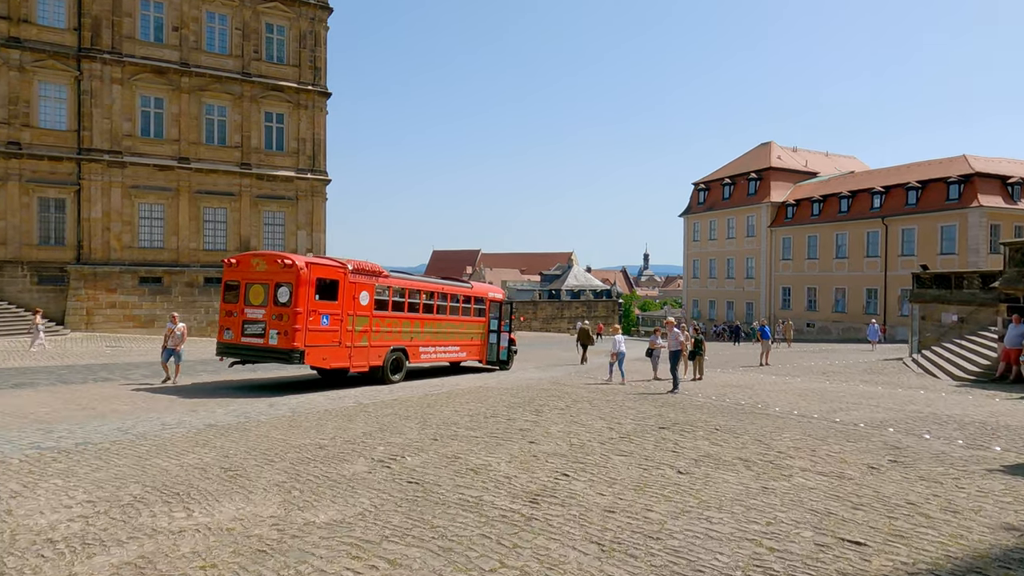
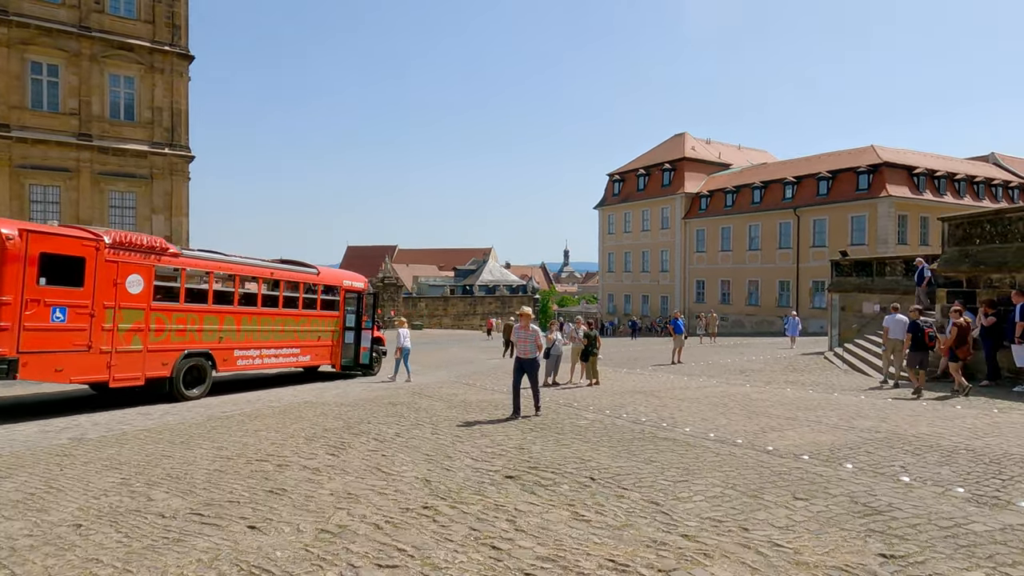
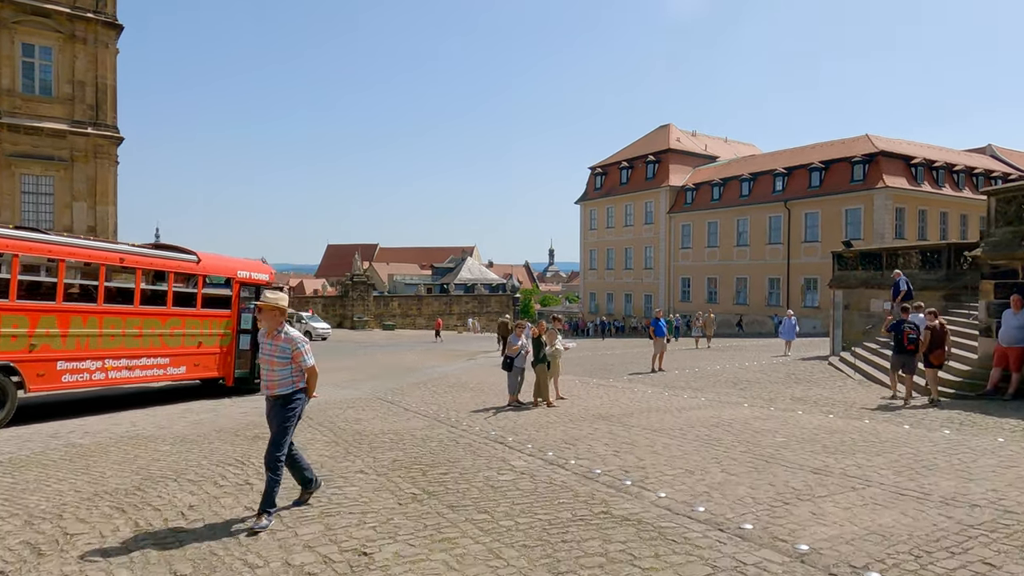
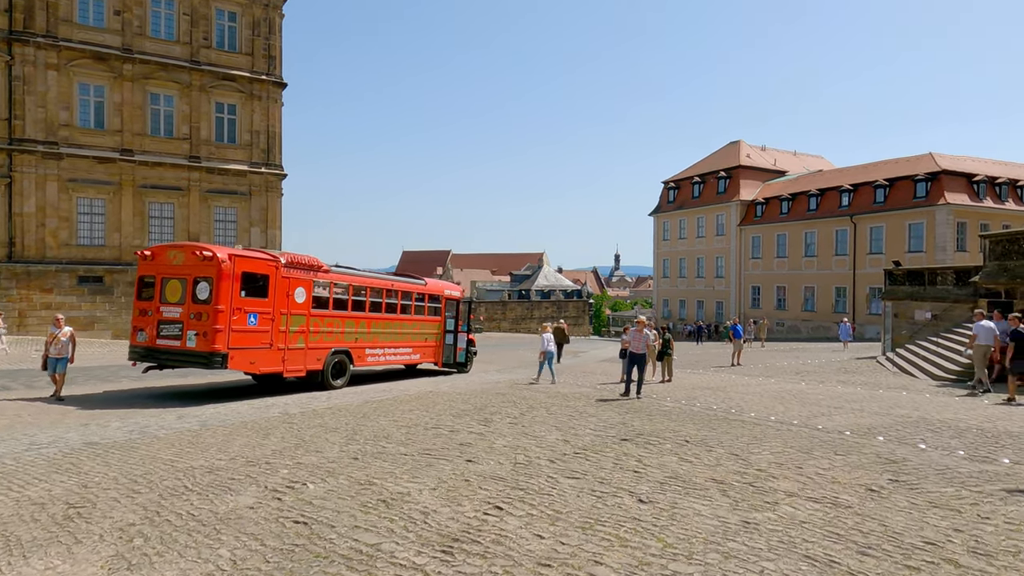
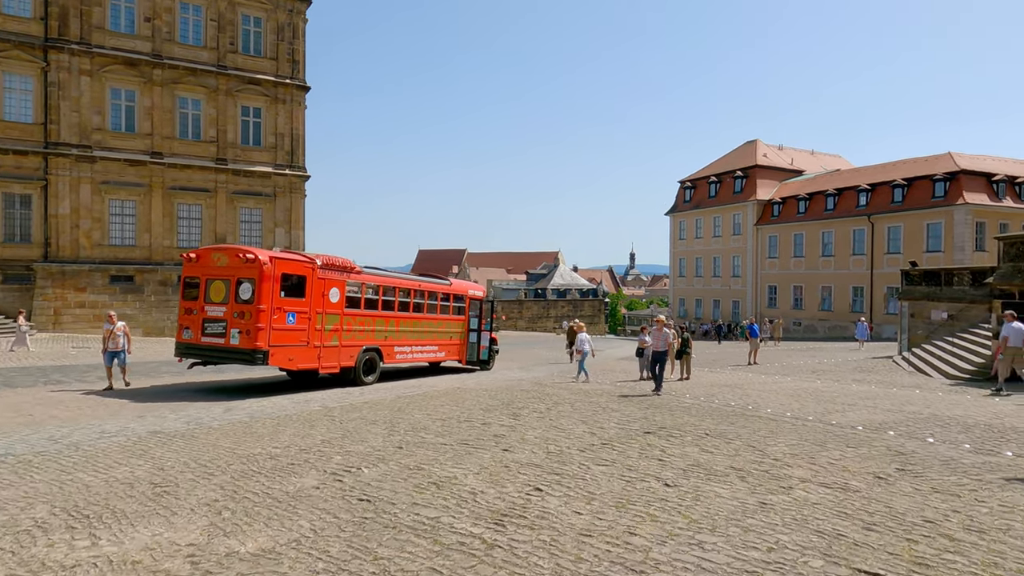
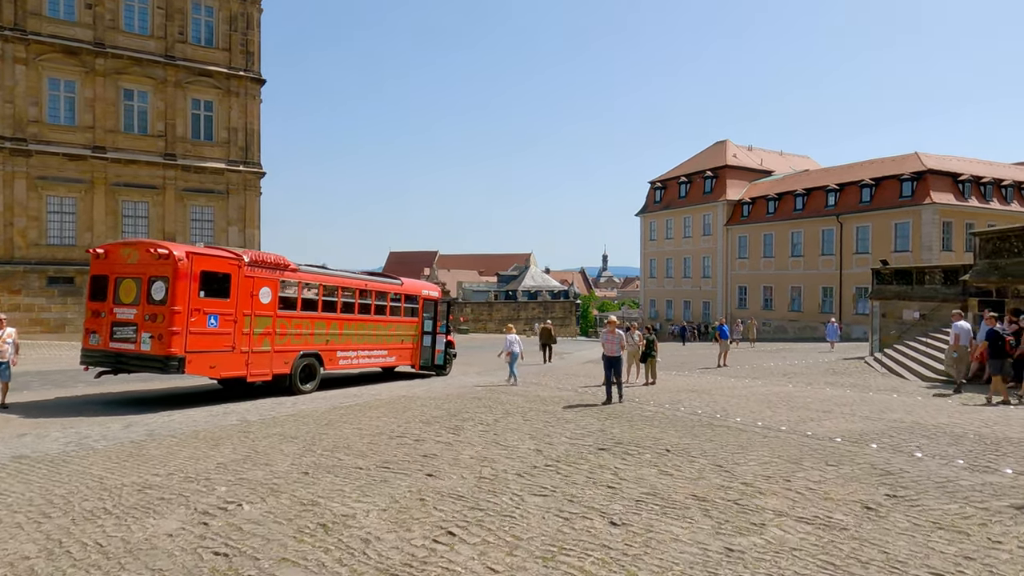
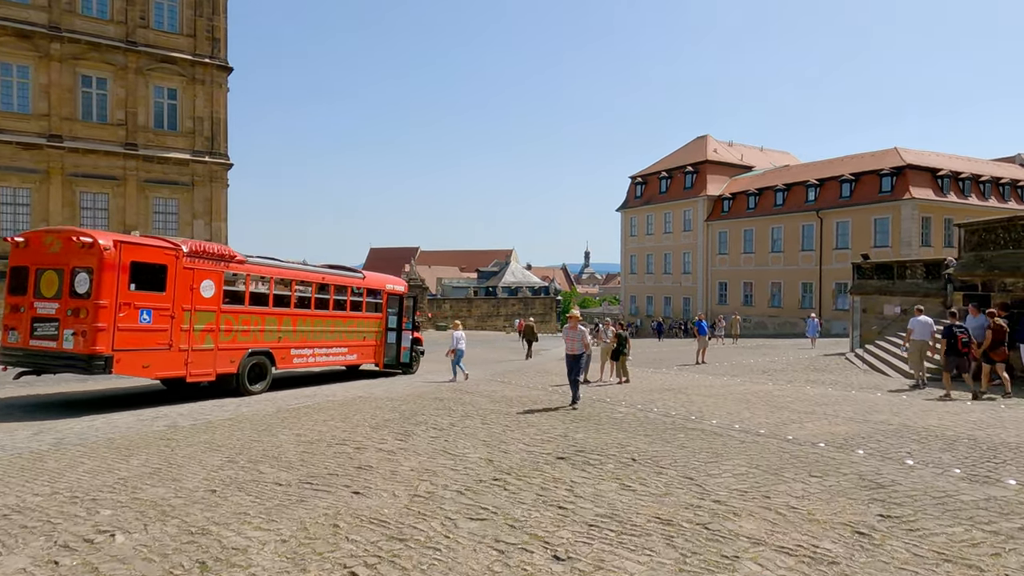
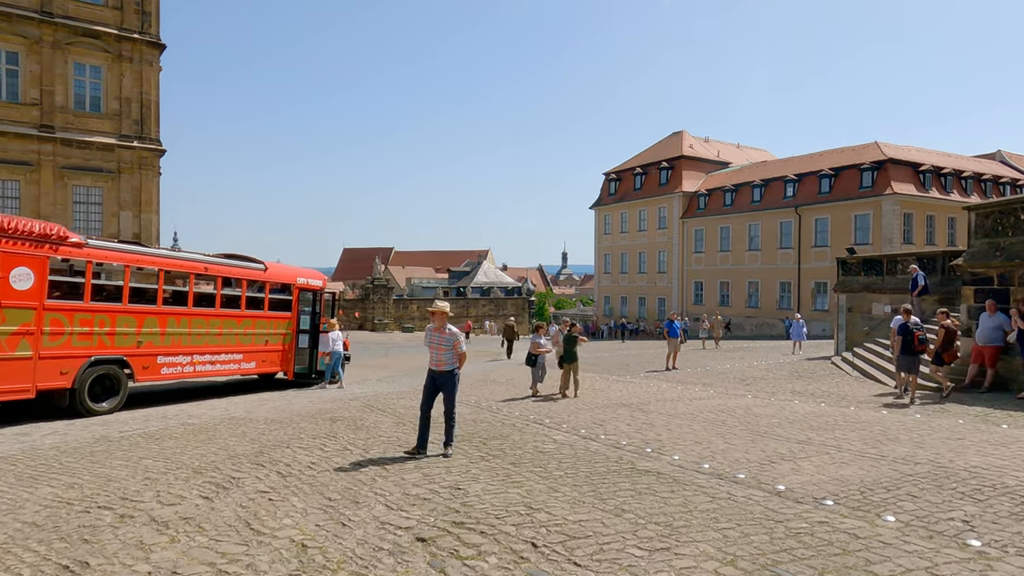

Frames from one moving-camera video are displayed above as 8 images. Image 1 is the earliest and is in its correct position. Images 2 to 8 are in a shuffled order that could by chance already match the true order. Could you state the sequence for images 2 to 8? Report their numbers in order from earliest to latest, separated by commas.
5, 4, 6, 7, 2, 8, 3
